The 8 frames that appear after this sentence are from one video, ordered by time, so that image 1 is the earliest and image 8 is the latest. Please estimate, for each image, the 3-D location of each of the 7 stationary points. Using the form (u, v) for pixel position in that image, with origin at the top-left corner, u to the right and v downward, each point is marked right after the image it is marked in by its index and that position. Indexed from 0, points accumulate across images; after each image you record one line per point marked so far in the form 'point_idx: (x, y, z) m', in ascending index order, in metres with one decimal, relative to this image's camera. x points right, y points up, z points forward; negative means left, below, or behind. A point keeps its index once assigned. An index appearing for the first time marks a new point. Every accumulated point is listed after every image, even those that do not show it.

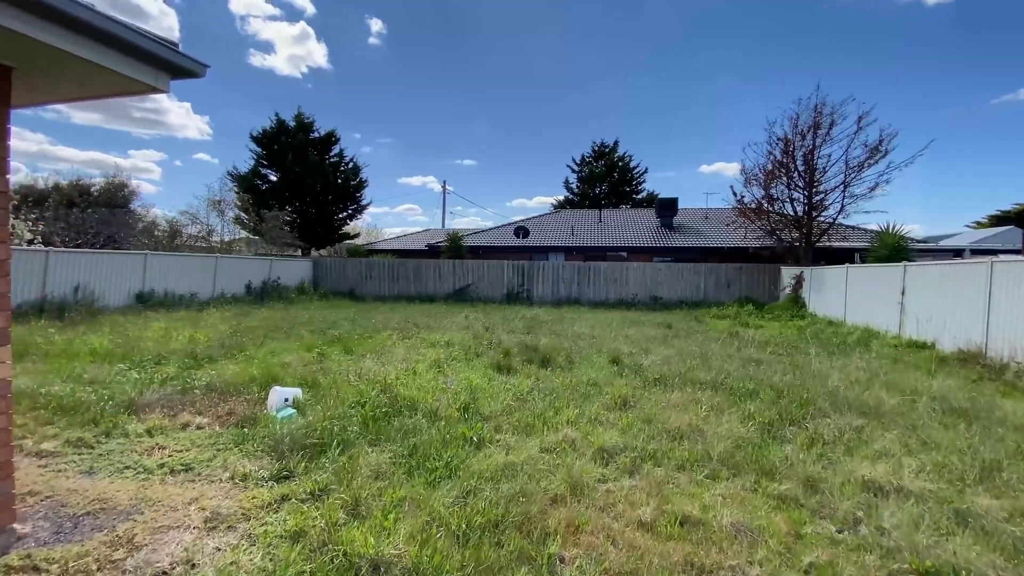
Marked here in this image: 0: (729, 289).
0: (+6.8, 0.0, +14.8) m
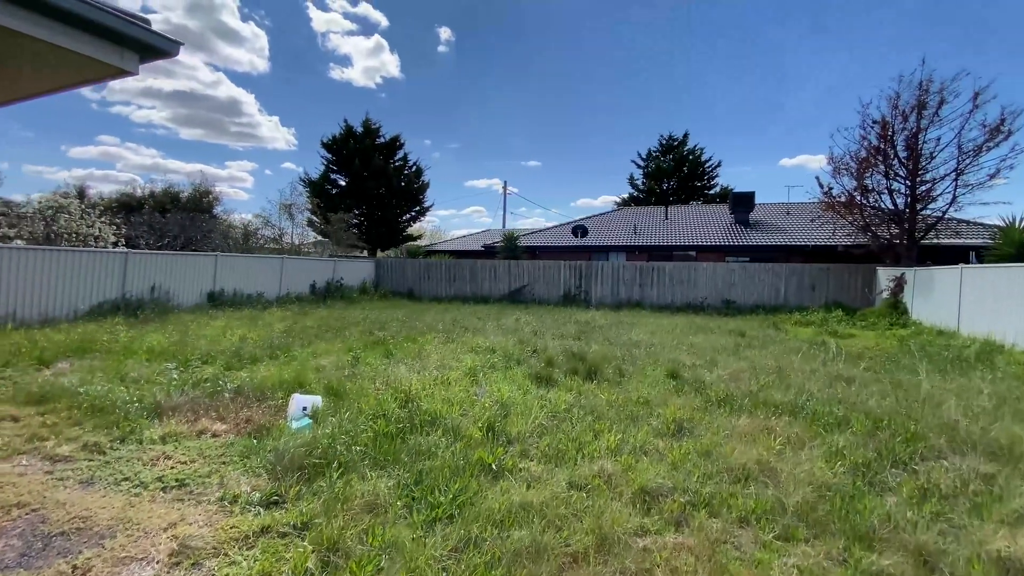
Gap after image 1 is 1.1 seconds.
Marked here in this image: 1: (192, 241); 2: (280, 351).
0: (+8.4, -0.1, +13.3) m
1: (-9.8, +1.4, +14.0) m
2: (-3.2, -0.8, +6.5) m
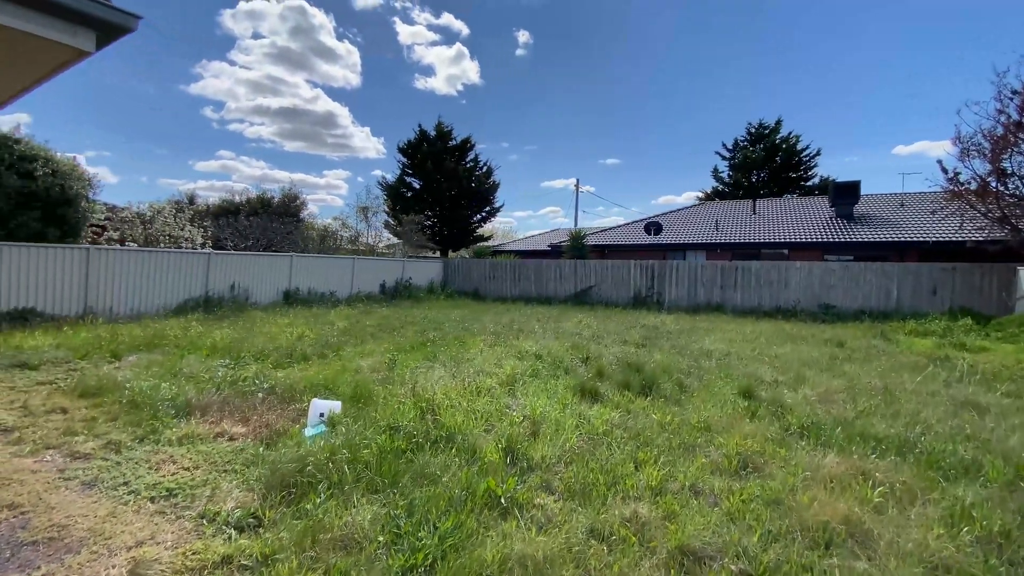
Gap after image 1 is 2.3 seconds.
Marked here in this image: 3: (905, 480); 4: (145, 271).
0: (+10.1, -0.2, +11.3) m
1: (-7.8, +1.5, +15.0) m
2: (-2.5, -0.8, +6.5) m
3: (+2.3, -1.1, +2.7) m
4: (-6.7, +0.3, +8.7) m
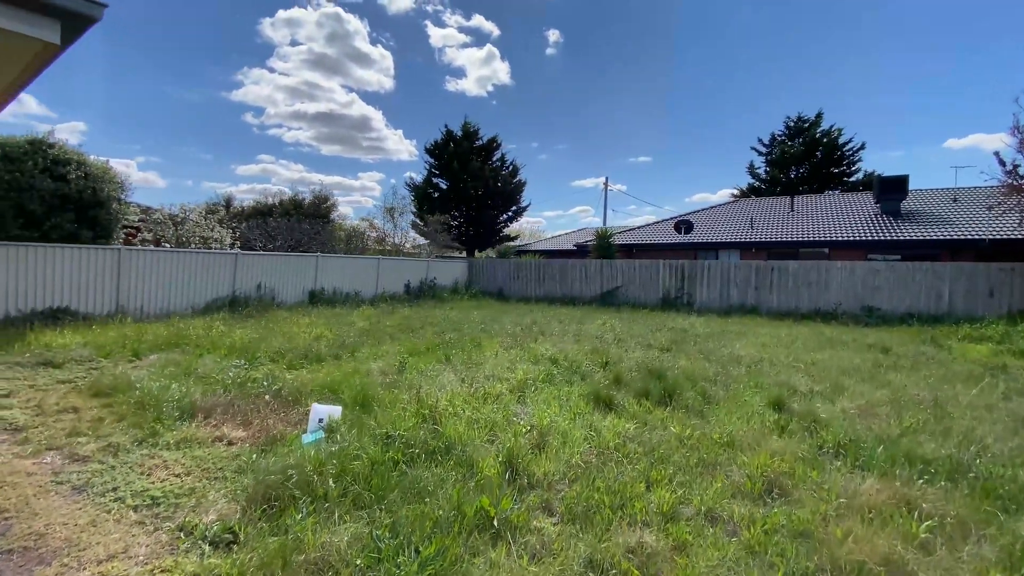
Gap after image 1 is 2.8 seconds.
0: (+10.6, -0.2, +10.4) m
1: (-7.0, +1.5, +15.3) m
2: (-2.3, -0.8, +6.4) m
3: (+2.3, -1.1, +2.4) m
4: (-6.3, +0.3, +8.9) m
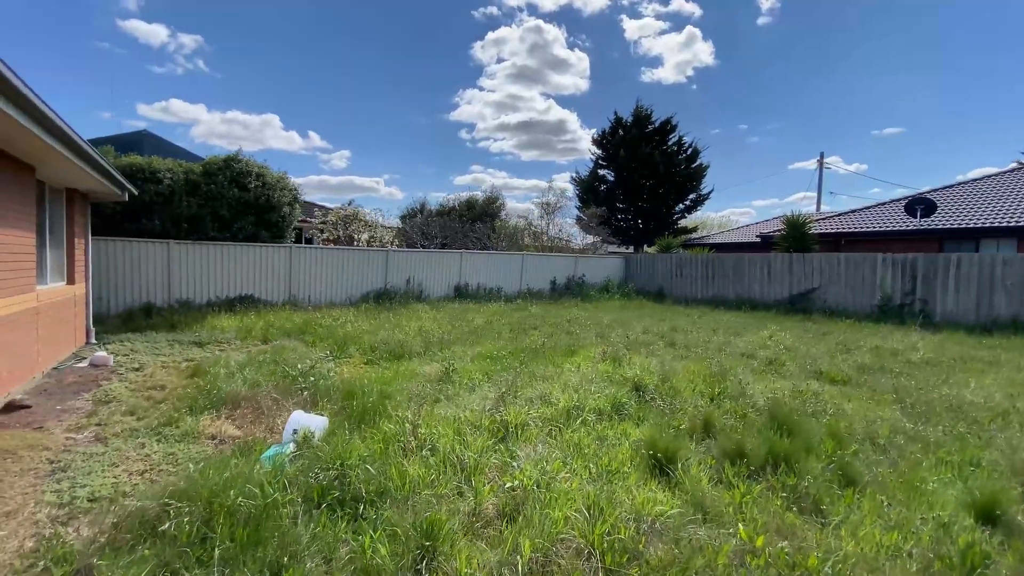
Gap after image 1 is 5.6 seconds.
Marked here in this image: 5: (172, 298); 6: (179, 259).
0: (+12.4, -0.5, +4.8) m
1: (-1.9, +1.6, +16.1) m
2: (-1.0, -0.8, +6.1) m
3: (+1.6, -1.2, +0.7) m
4: (-3.8, +0.5, +10.0) m
5: (-5.7, -0.2, +8.0) m
6: (-5.6, +0.5, +8.0) m
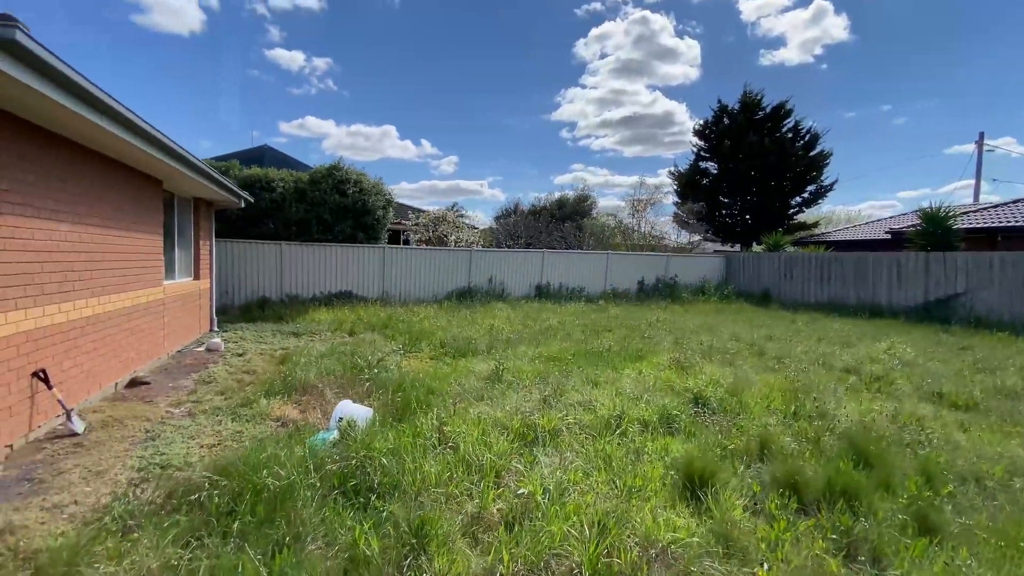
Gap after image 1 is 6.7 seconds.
0: (+12.7, -0.6, +2.1) m
1: (+1.1, +1.7, +16.1) m
2: (-0.2, -0.8, +6.2) m
3: (+1.2, -1.2, +0.3) m
4: (-2.0, +0.5, +10.5) m
5: (-4.4, -0.1, +9.0) m
6: (-4.3, +0.6, +9.0) m
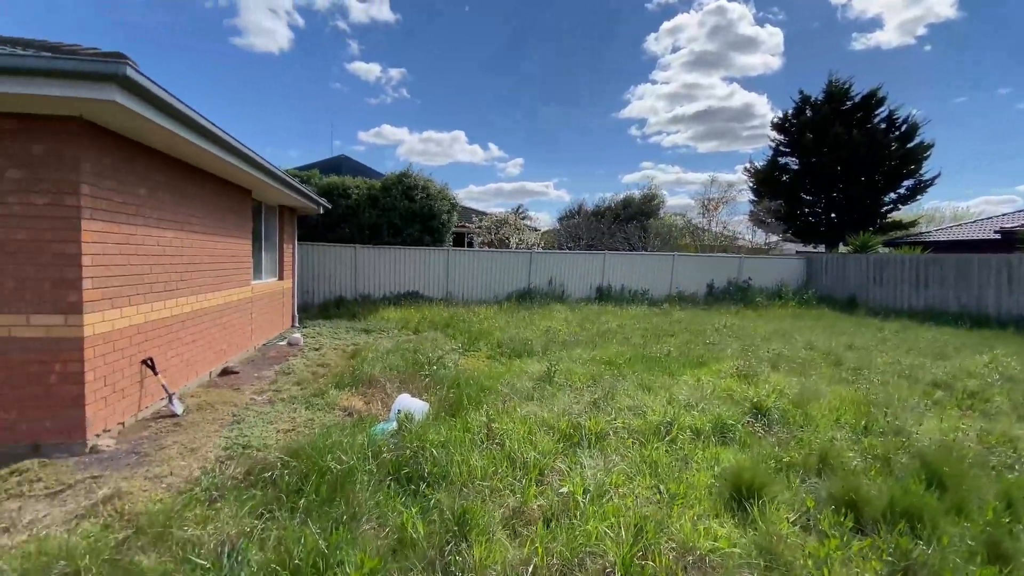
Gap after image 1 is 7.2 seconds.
0: (+12.7, -0.8, +0.4) m
1: (+3.2, +1.6, +15.9) m
2: (+0.6, -0.8, +6.3) m
3: (+1.1, -1.2, +0.2) m
4: (-0.6, +0.5, +10.8) m
5: (-3.2, -0.1, +9.6) m
6: (-3.1, +0.6, +9.6) m
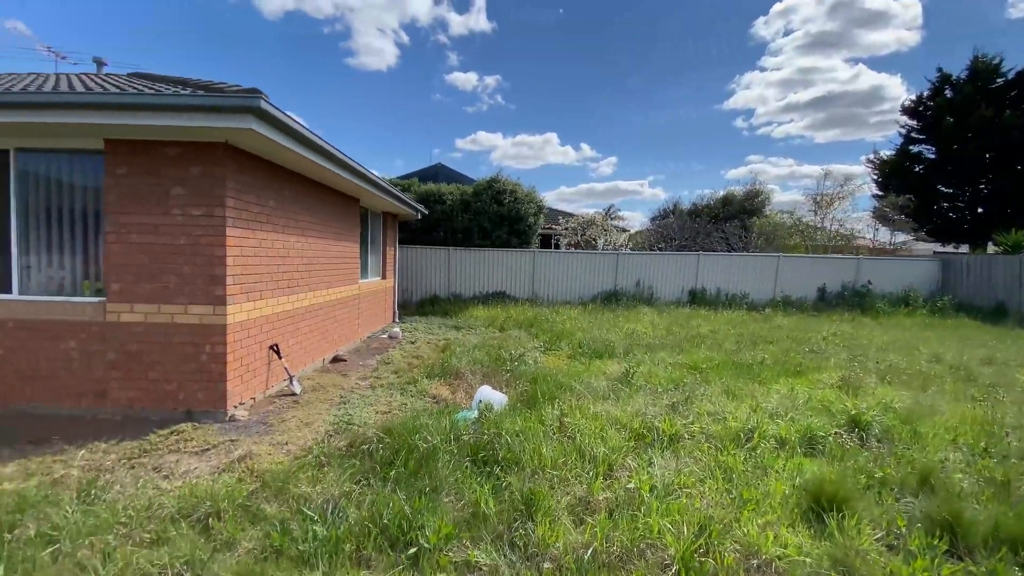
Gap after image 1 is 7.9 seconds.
0: (+12.5, -0.9, -1.8) m
1: (+6.1, +1.5, +15.2) m
2: (+1.7, -0.8, +6.2) m
3: (+1.1, -1.2, +0.2) m
4: (+1.3, +0.5, +10.9) m
5: (-1.4, -0.1, +10.2) m
6: (-1.3, +0.6, +10.2) m
